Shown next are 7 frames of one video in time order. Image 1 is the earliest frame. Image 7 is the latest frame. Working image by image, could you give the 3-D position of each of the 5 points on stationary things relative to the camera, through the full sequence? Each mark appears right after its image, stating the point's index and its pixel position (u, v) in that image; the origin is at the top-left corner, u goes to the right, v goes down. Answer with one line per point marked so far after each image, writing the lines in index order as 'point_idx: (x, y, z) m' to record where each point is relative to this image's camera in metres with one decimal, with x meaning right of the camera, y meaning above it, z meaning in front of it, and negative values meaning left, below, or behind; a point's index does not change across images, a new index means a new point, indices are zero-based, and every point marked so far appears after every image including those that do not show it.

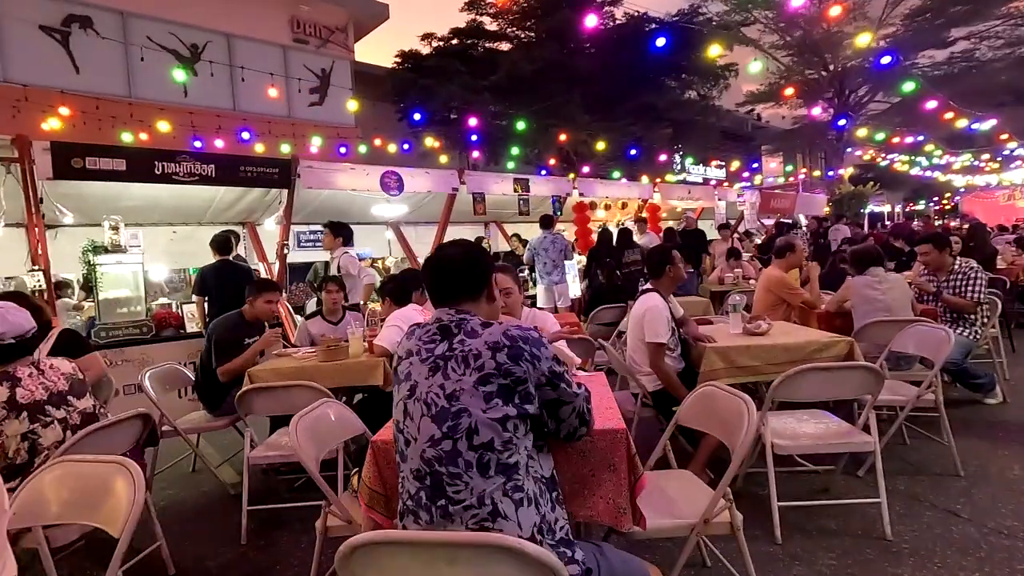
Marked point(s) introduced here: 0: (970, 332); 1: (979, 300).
0: (+4.4, -0.4, +5.2) m
1: (+4.4, -0.2, +5.2) m
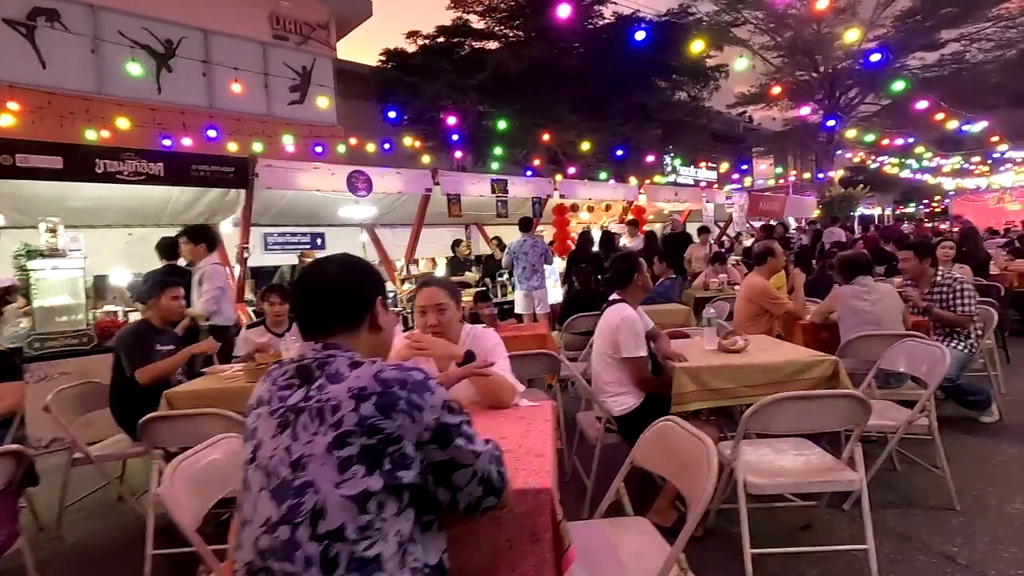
0: (+4.0, -0.5, +4.8) m
1: (+4.1, -0.2, +4.8) m
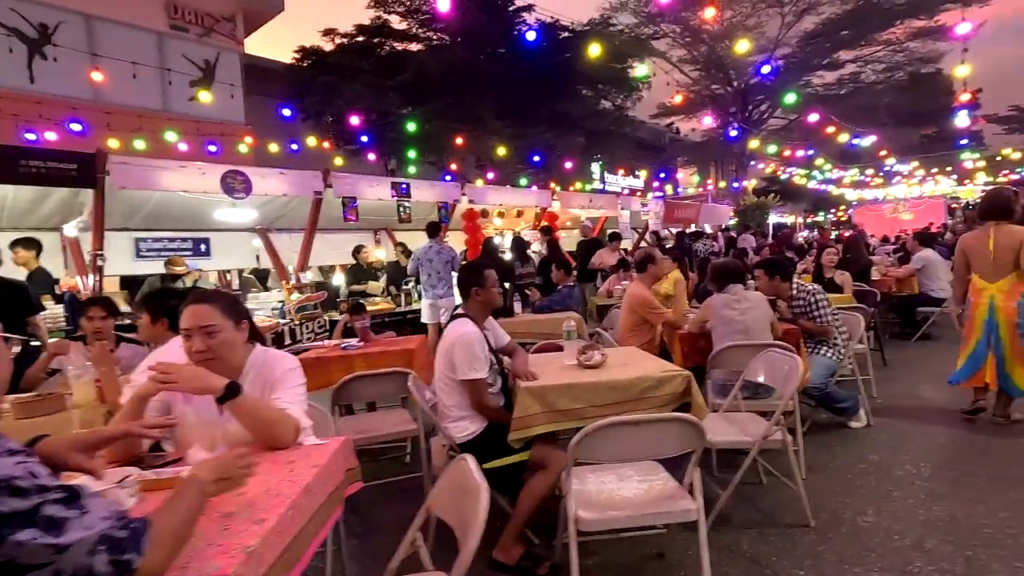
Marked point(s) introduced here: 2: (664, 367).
0: (+2.9, -0.6, +4.8) m
1: (+2.9, -0.3, +4.9) m
2: (+0.9, -0.5, +3.2) m
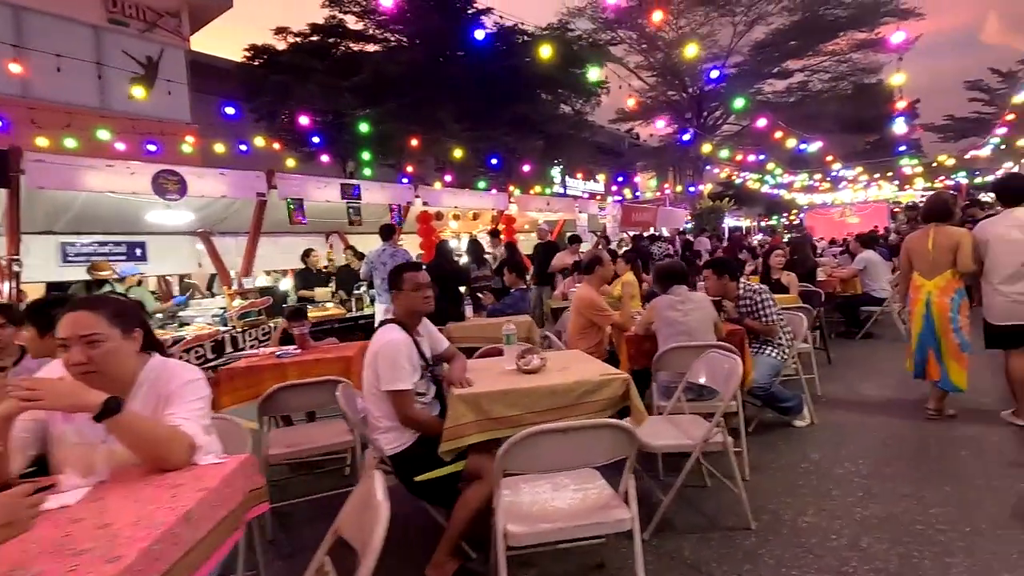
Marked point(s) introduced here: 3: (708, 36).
0: (+2.4, -0.6, +4.9) m
1: (+2.4, -0.3, +4.9) m
2: (+0.5, -0.5, +3.1) m
3: (+7.3, +9.4, +19.9) m
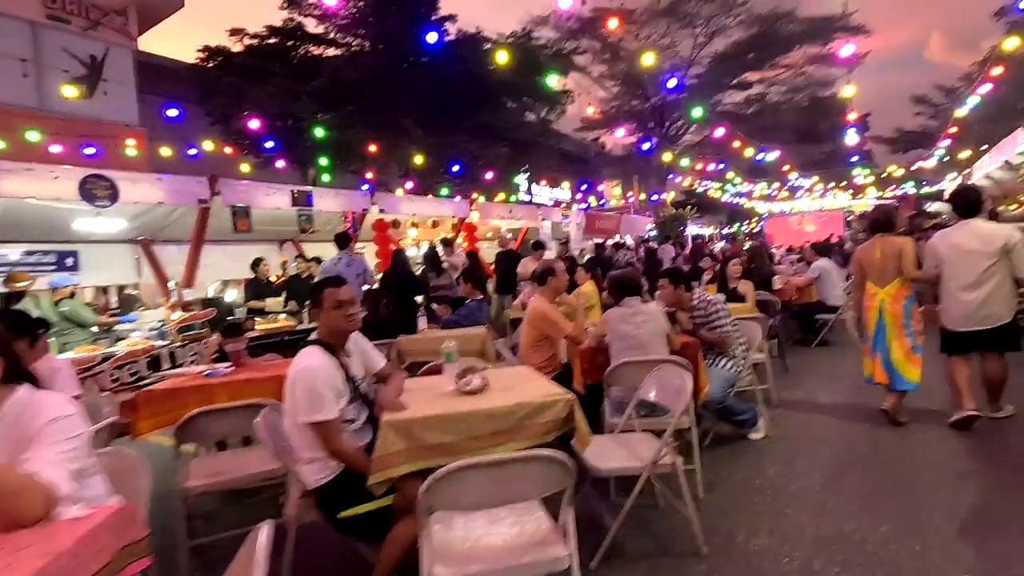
0: (+2.0, -0.7, +4.8) m
1: (+2.0, -0.4, +4.8) m
2: (+0.2, -0.6, +2.9) m
3: (+6.0, +9.1, +20.2) m
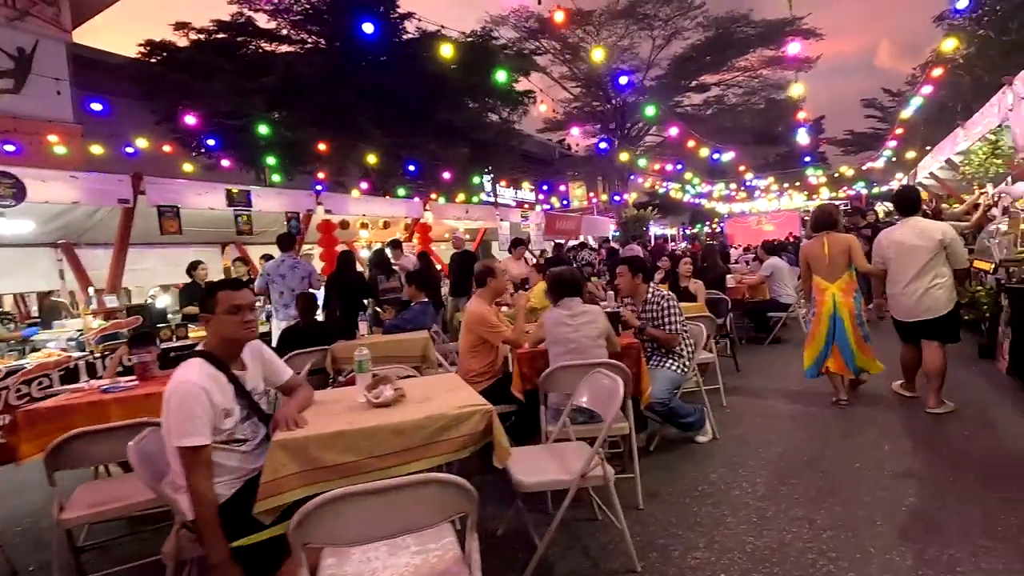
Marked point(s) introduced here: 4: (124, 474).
0: (+1.4, -0.7, +4.7) m
1: (+1.4, -0.4, +4.7) m
2: (-0.2, -0.6, +2.7) m
3: (+4.4, +9.1, +20.3) m
4: (-2.4, -1.1, +3.3) m
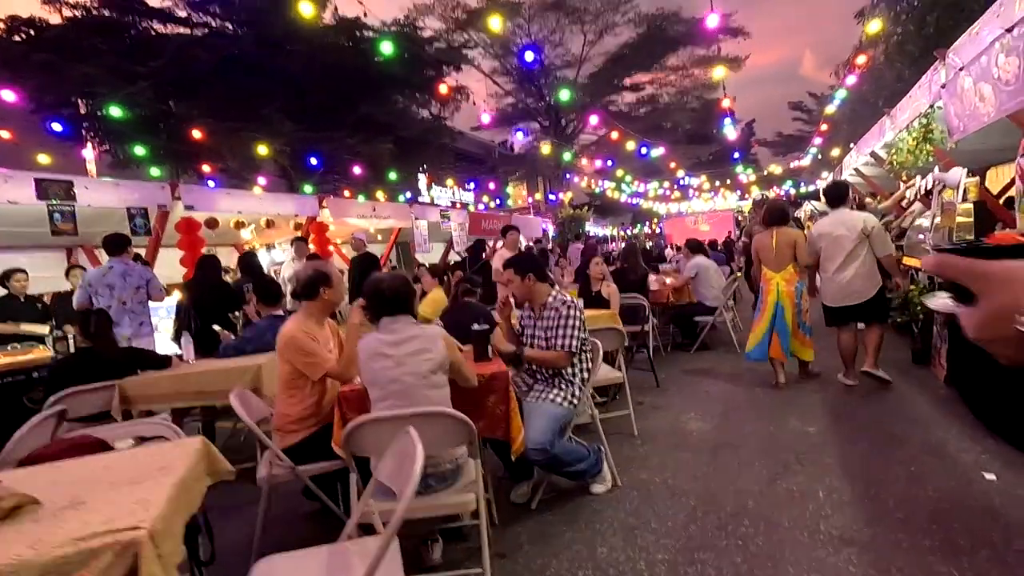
0: (+0.3, -0.7, +3.6) m
1: (+0.3, -0.5, +3.6) m
2: (-1.1, -0.6, +1.5) m
3: (+1.6, +9.0, +19.5) m
4: (-3.3, -1.3, +1.9) m
